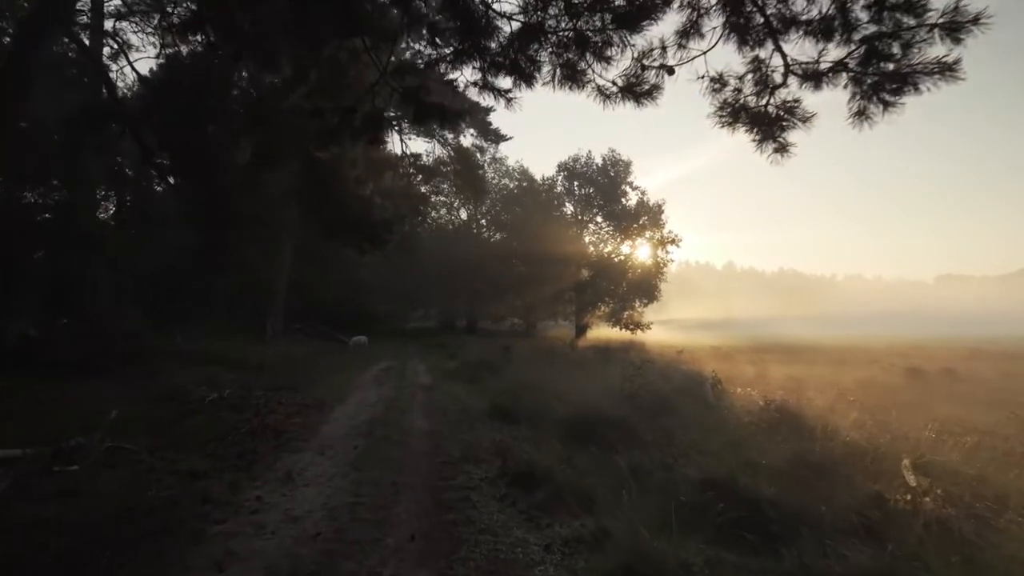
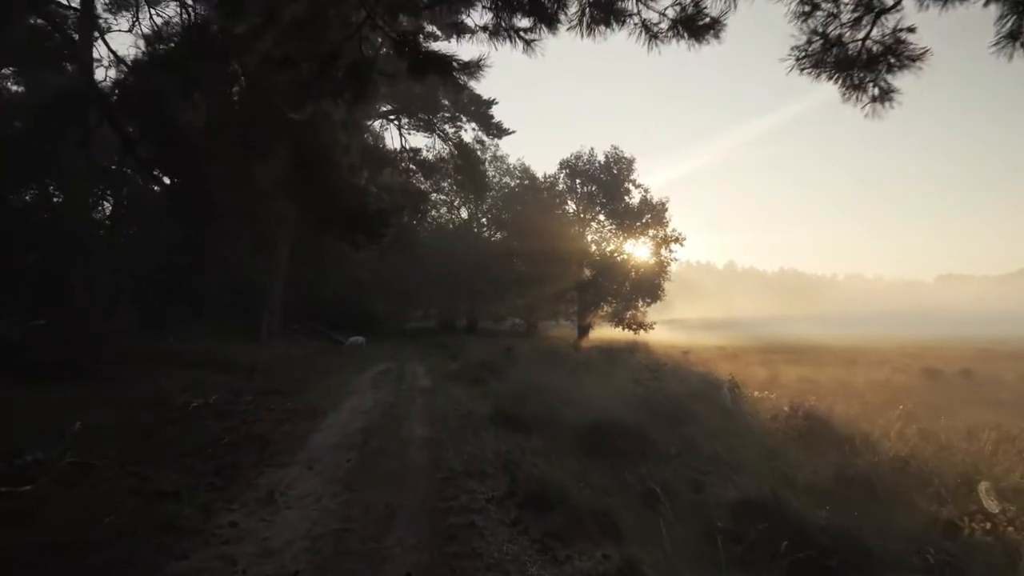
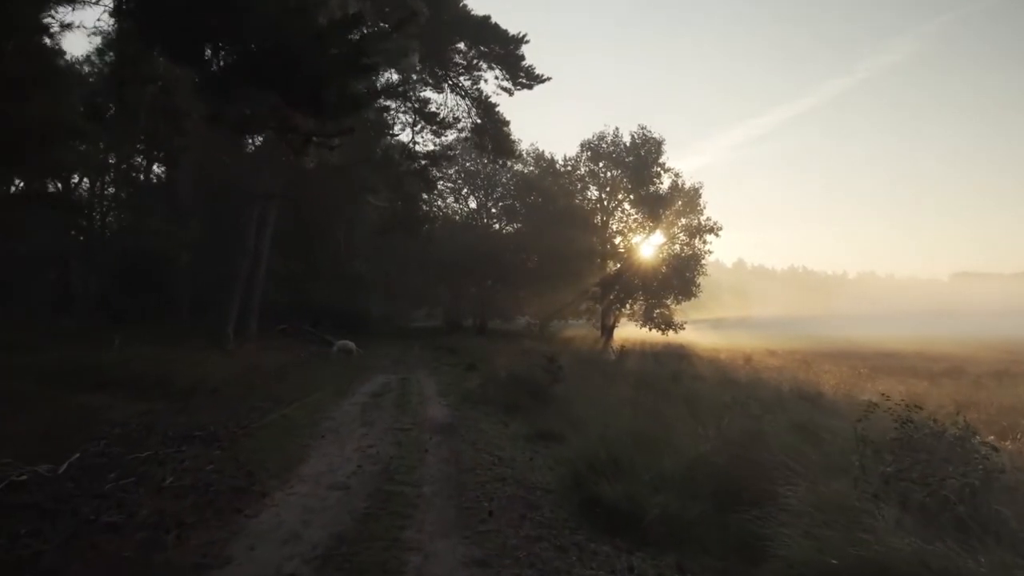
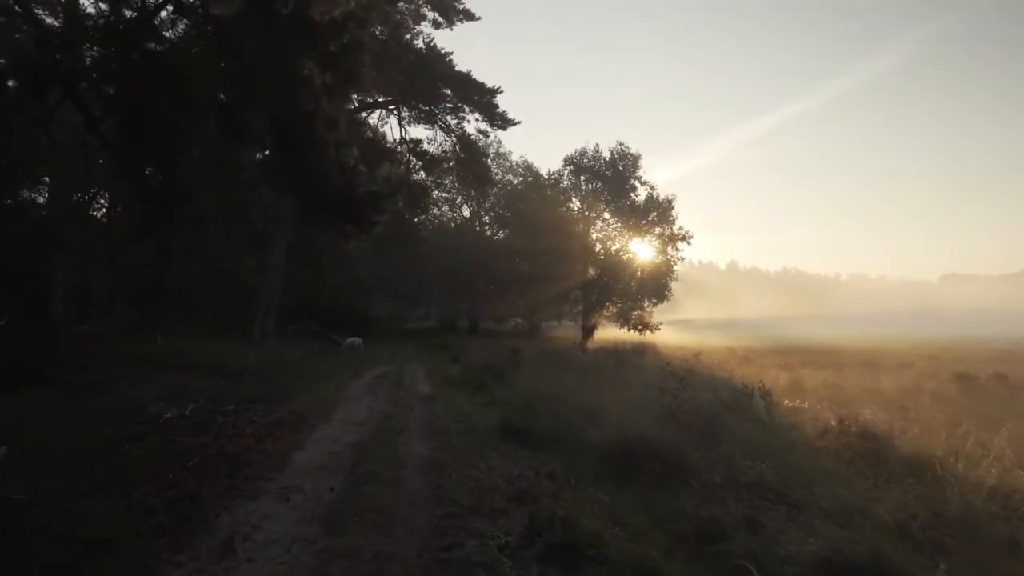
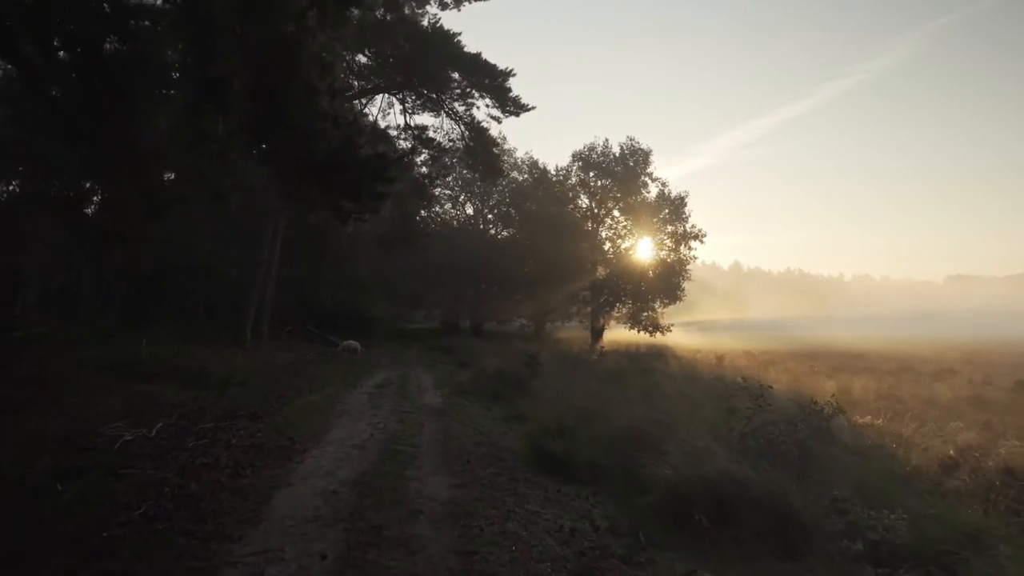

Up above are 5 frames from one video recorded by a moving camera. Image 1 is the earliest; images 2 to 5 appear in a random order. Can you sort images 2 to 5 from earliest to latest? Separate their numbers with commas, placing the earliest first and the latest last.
2, 4, 5, 3
